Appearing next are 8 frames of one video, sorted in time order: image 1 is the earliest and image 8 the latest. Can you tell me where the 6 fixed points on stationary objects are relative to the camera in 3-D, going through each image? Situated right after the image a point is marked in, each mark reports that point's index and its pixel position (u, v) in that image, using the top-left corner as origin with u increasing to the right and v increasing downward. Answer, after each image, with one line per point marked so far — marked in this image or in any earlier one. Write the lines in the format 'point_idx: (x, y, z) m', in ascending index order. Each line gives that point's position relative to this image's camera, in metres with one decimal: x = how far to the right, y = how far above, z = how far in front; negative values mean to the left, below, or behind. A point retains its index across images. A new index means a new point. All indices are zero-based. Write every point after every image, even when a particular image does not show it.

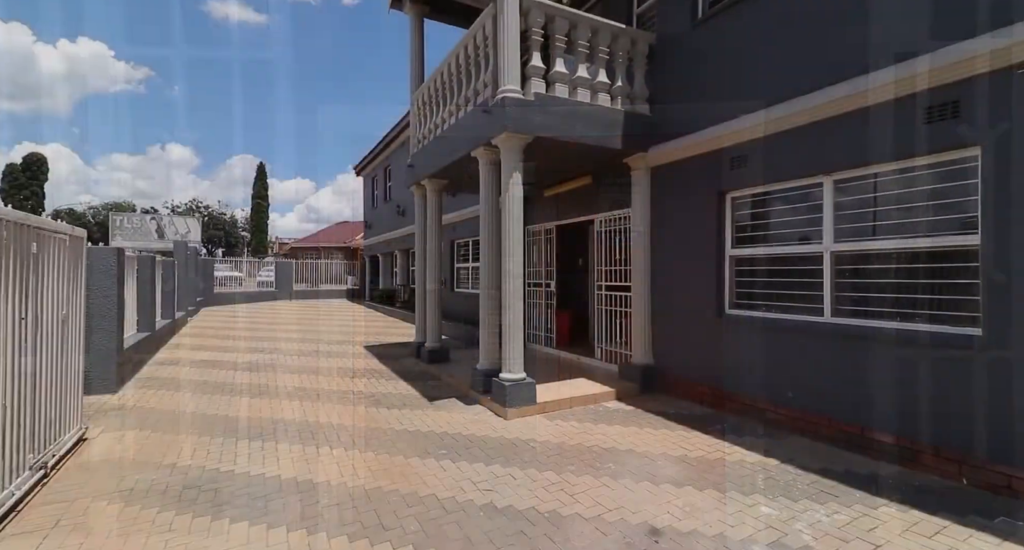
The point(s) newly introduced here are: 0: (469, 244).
0: (-1.1, +0.8, +13.5) m
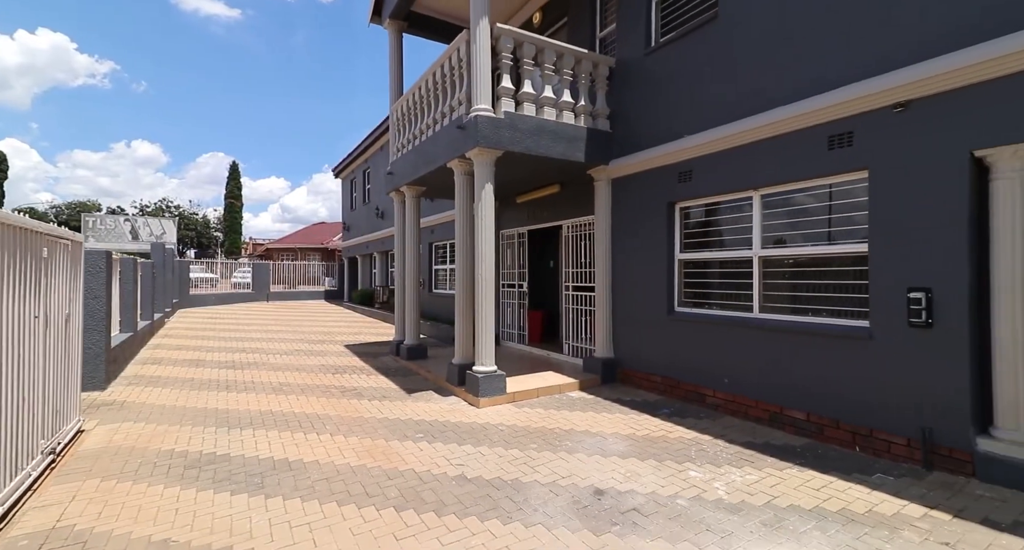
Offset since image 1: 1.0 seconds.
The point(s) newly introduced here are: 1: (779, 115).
0: (-1.8, +0.8, +14.1) m
1: (+2.7, +1.6, +5.4) m
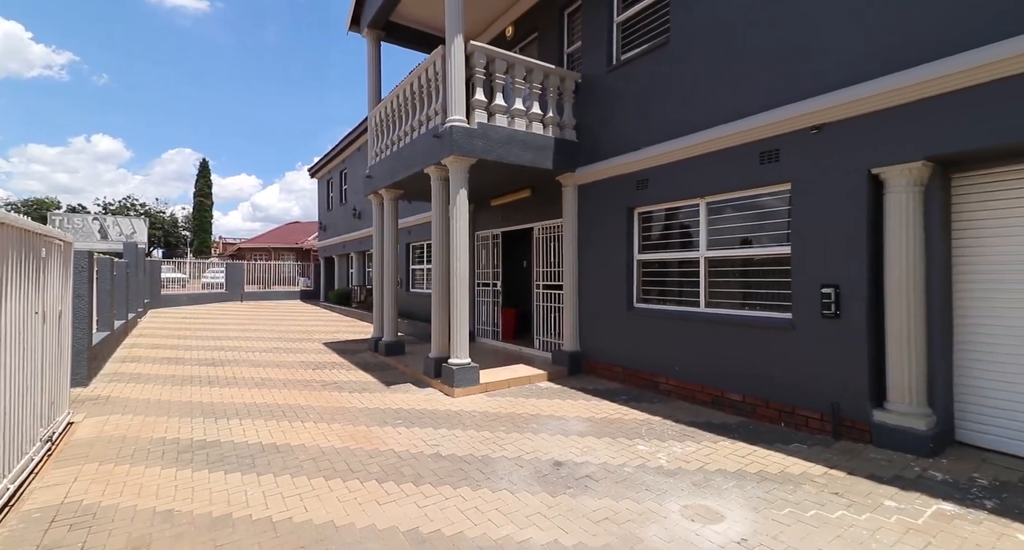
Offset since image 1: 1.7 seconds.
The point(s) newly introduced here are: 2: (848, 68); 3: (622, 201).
0: (-2.5, +0.8, +14.6) m
1: (+2.4, +1.7, +6.1) m
2: (+3.2, +2.0, +5.1) m
3: (+1.6, +1.1, +7.7) m
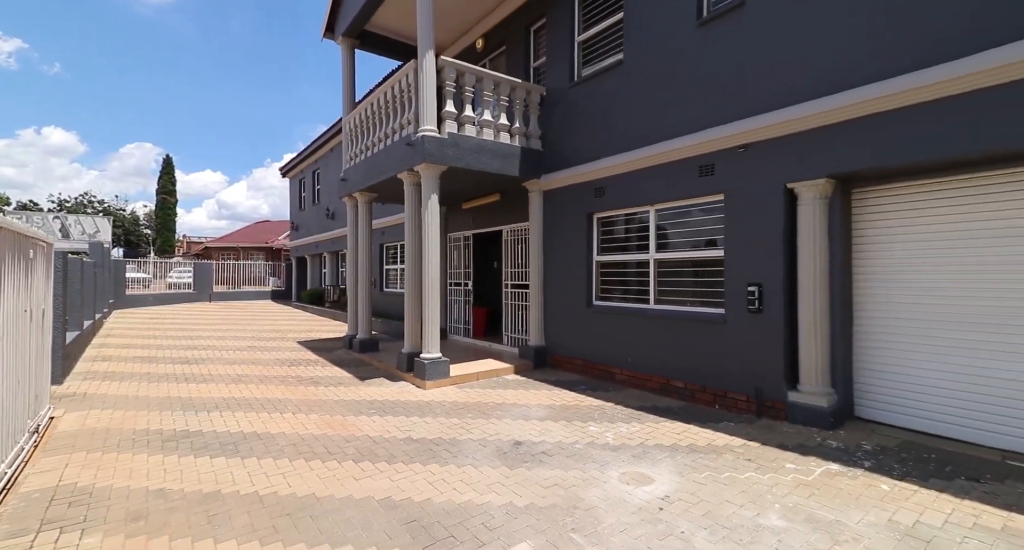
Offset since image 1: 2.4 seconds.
0: (-3.3, +0.8, +15.0) m
1: (+2.0, +1.7, +6.8) m
2: (+2.8, +2.0, +5.8) m
3: (+1.1, +1.1, +8.3) m
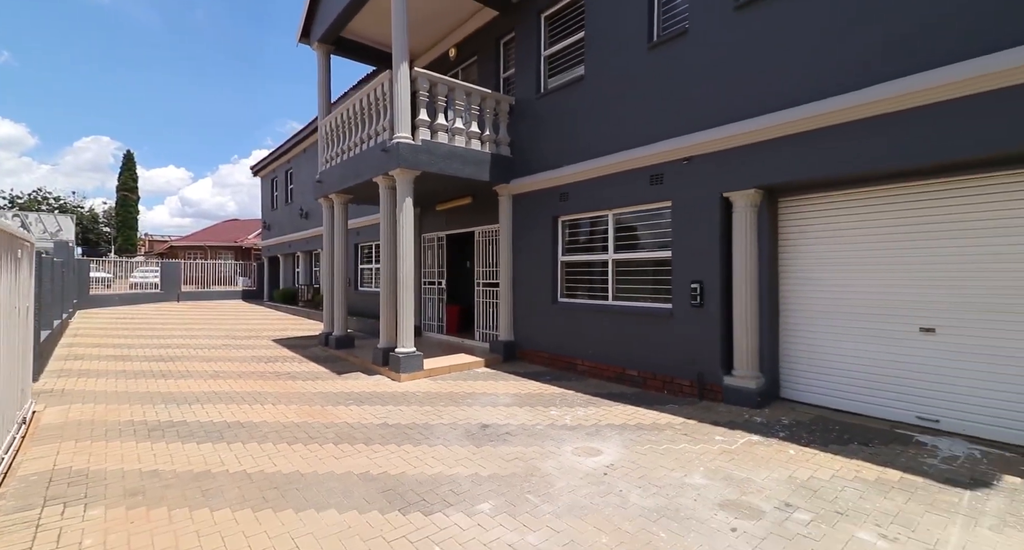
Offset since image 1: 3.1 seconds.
0: (-4.2, +0.8, +15.4) m
1: (+1.5, +1.7, +7.5) m
2: (+2.4, +2.0, +6.5) m
3: (+0.6, +1.1, +9.0) m
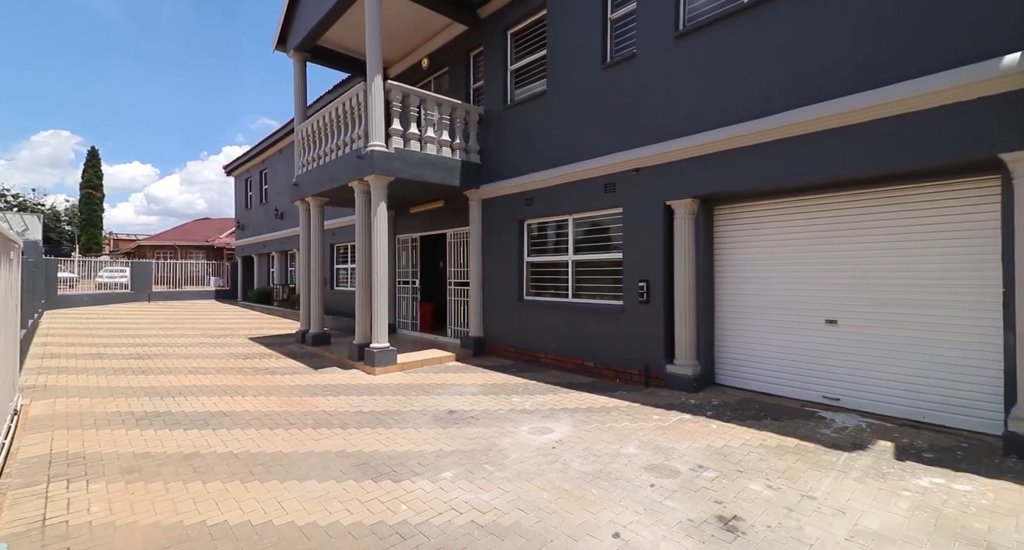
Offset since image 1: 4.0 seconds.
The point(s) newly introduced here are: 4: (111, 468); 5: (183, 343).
0: (-5.0, +0.8, +15.9) m
1: (+1.0, +1.7, +8.2) m
2: (+2.0, +2.0, +7.3) m
3: (0.0, +1.1, +9.6) m
4: (-4.0, -1.9, +5.2) m
5: (-9.5, -2.0, +15.2) m
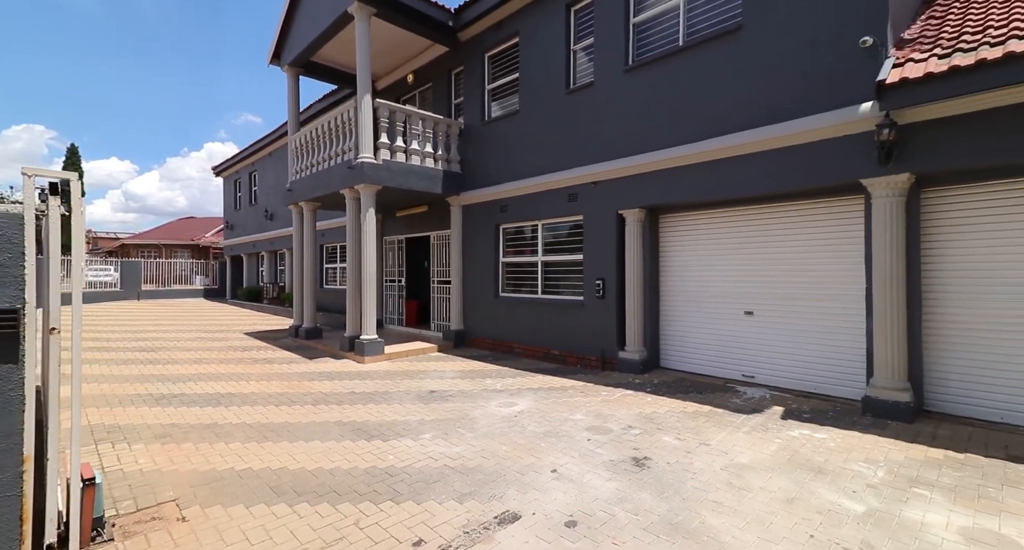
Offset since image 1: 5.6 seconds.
0: (-5.6, +0.8, +16.8) m
1: (+0.6, +1.7, +9.2) m
2: (+1.6, +2.1, +8.4) m
3: (-0.4, +1.1, +10.7) m
4: (-4.3, -1.9, +6.2) m
5: (-10.1, -1.9, +16.1) m
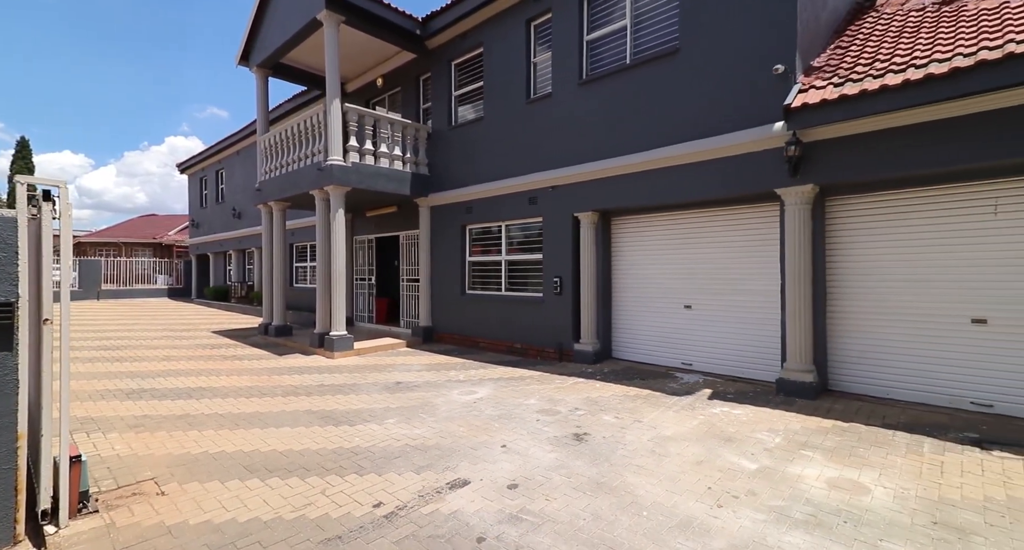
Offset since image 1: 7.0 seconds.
0: (-6.7, +0.9, +17.0) m
1: (-0.1, +1.7, +9.8) m
2: (+0.9, +2.1, +9.0) m
3: (-1.2, +1.2, +11.2) m
4: (-4.9, -1.9, +6.5) m
5: (-11.1, -1.9, +16.1) m
